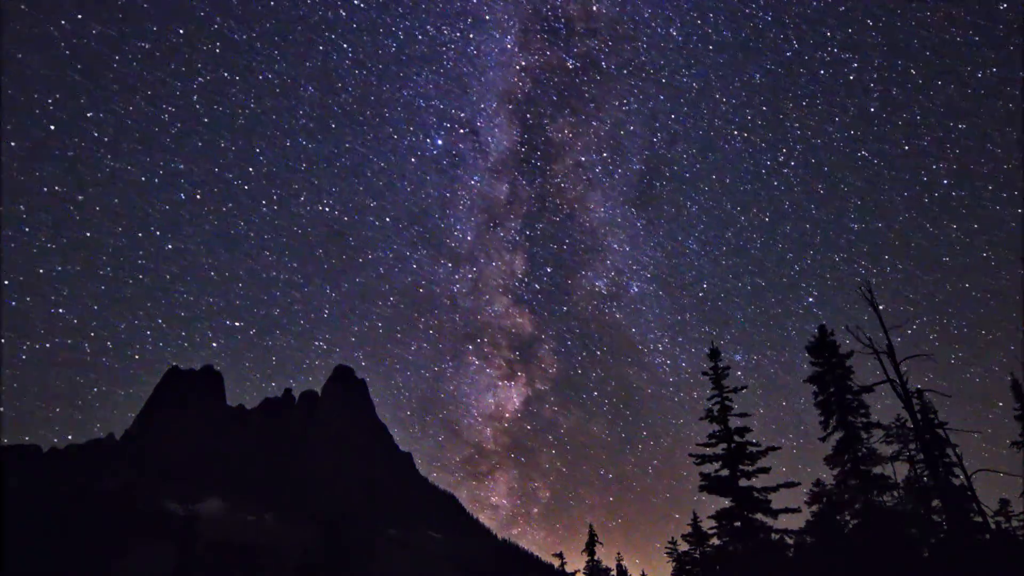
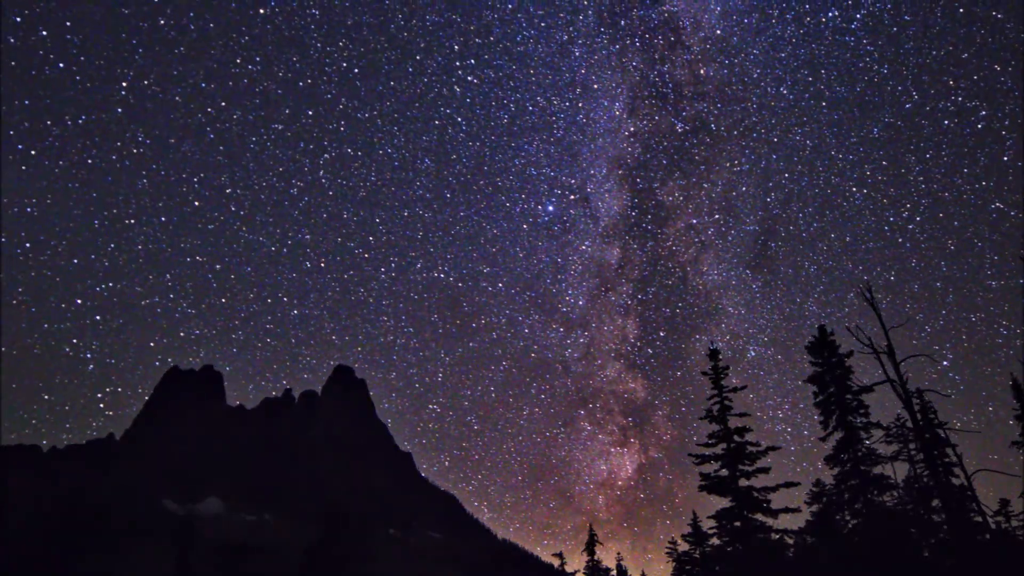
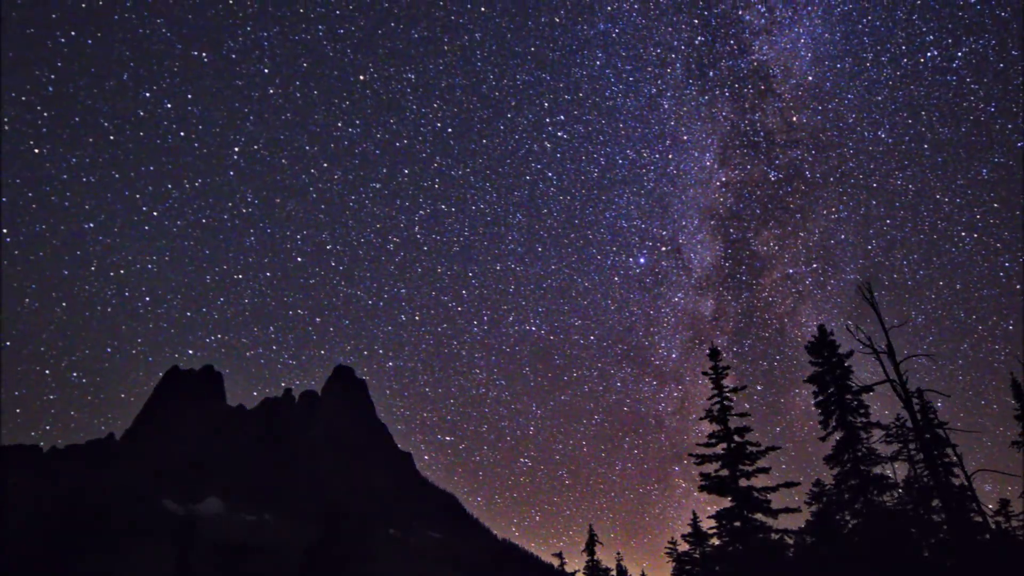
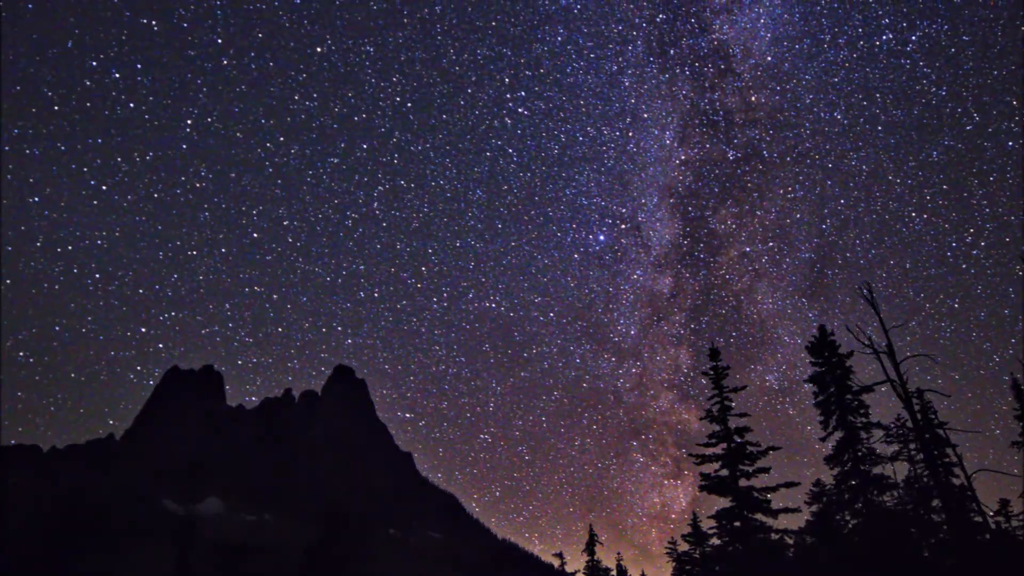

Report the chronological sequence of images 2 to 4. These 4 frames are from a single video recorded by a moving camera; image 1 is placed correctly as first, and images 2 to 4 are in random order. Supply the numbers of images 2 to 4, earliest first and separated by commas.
2, 4, 3
